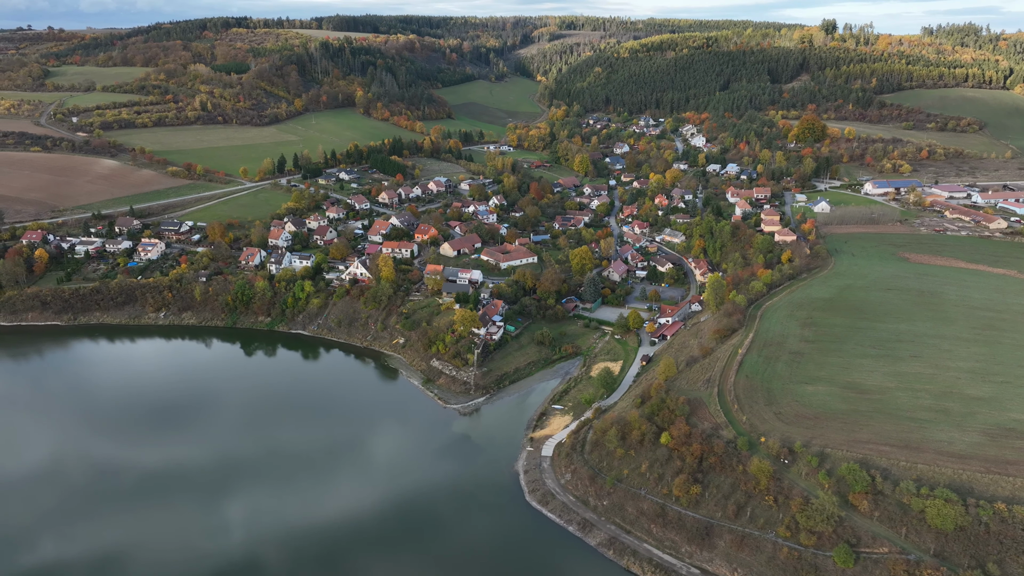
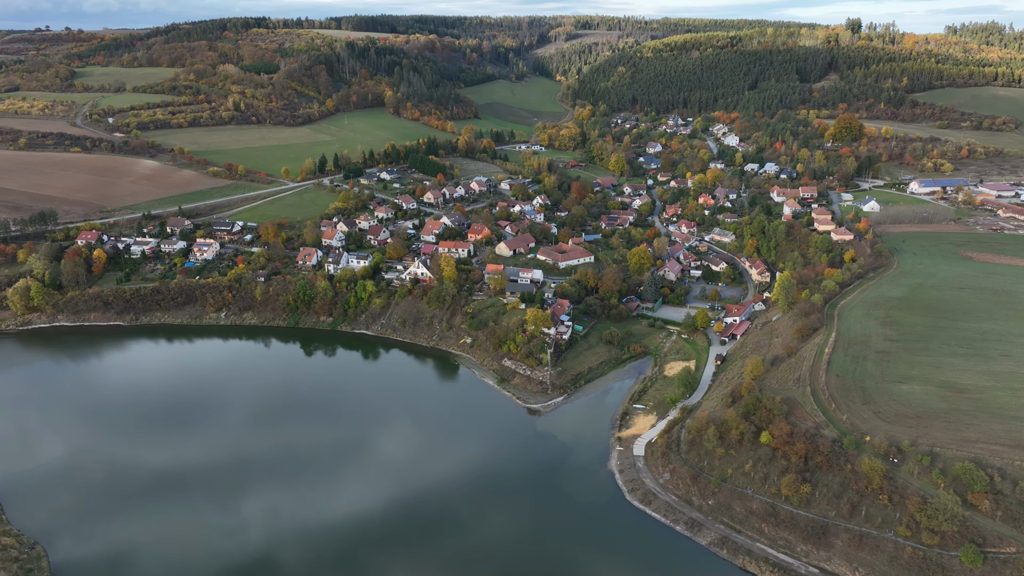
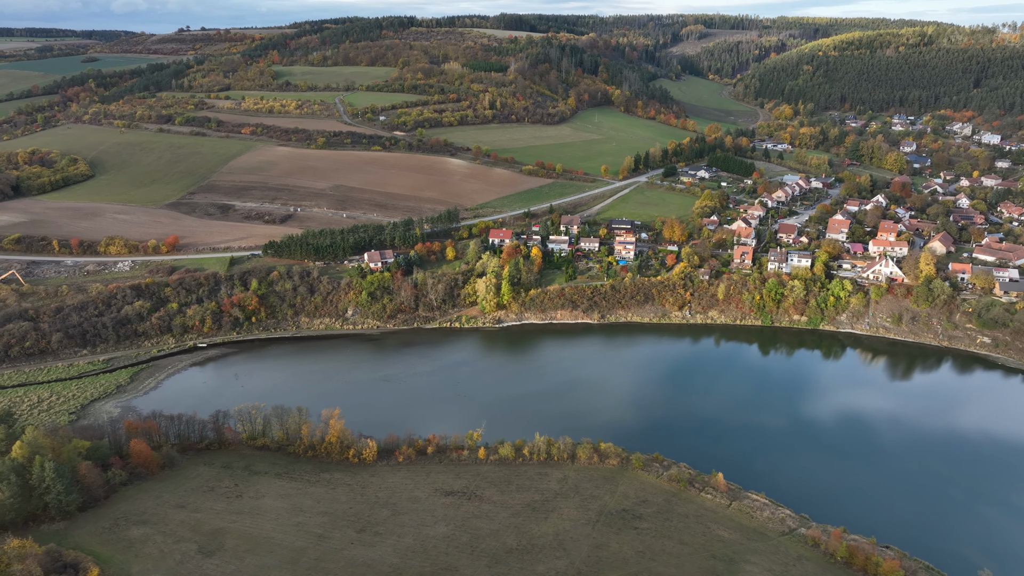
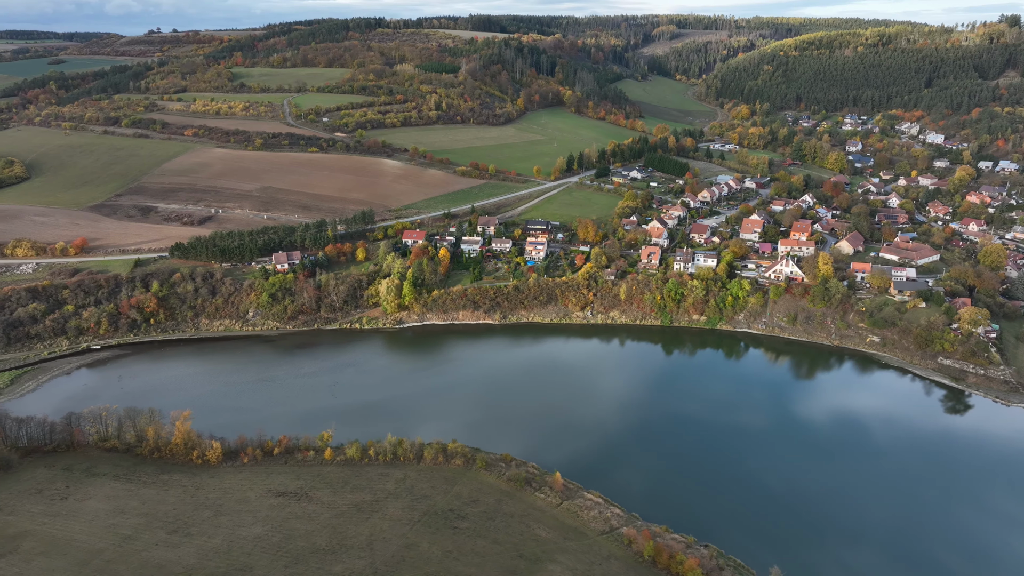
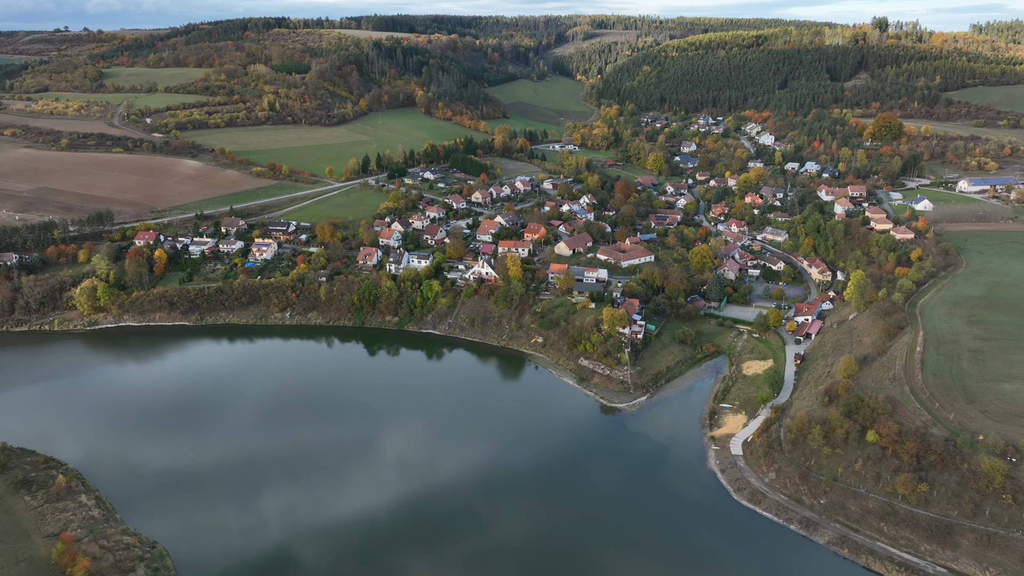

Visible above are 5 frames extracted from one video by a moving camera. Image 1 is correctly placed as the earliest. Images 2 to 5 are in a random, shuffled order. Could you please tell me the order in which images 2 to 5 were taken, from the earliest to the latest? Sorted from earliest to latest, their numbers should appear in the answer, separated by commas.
2, 5, 4, 3
